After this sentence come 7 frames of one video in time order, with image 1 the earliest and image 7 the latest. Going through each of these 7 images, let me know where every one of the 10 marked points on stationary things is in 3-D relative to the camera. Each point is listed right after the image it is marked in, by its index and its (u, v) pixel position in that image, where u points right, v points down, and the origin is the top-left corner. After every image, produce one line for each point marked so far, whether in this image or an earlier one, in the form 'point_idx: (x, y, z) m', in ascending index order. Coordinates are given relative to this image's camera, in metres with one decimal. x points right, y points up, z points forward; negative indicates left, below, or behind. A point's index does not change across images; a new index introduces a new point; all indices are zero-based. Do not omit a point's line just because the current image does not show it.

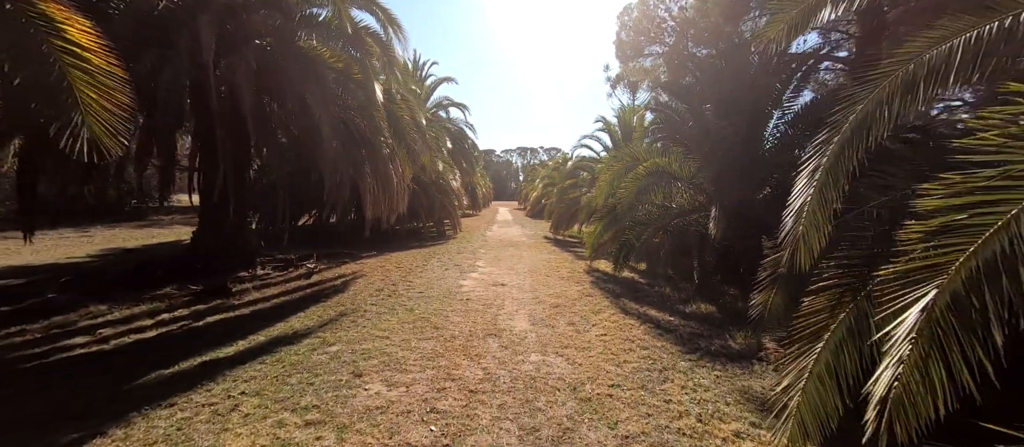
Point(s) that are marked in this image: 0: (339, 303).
0: (-2.7, -1.2, +5.2) m
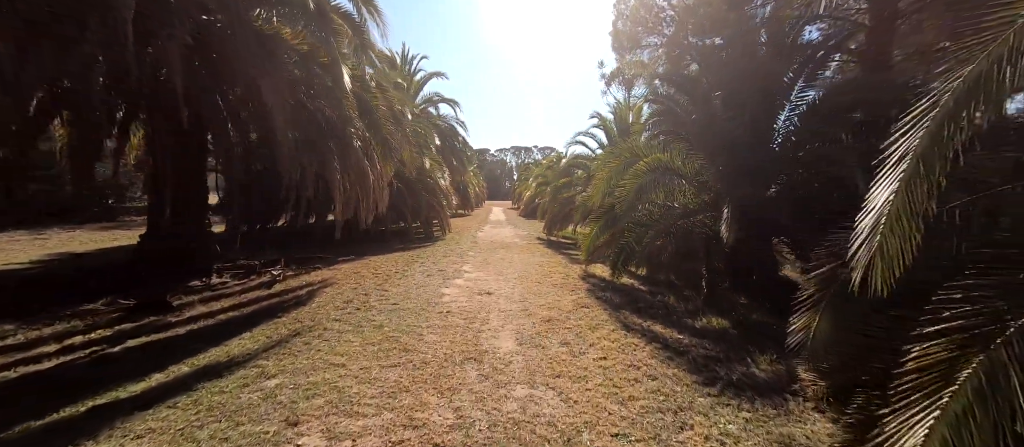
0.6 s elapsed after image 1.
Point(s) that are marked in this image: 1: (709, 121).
0: (-2.8, -1.3, +4.5) m
1: (+3.4, +1.8, +6.1) m
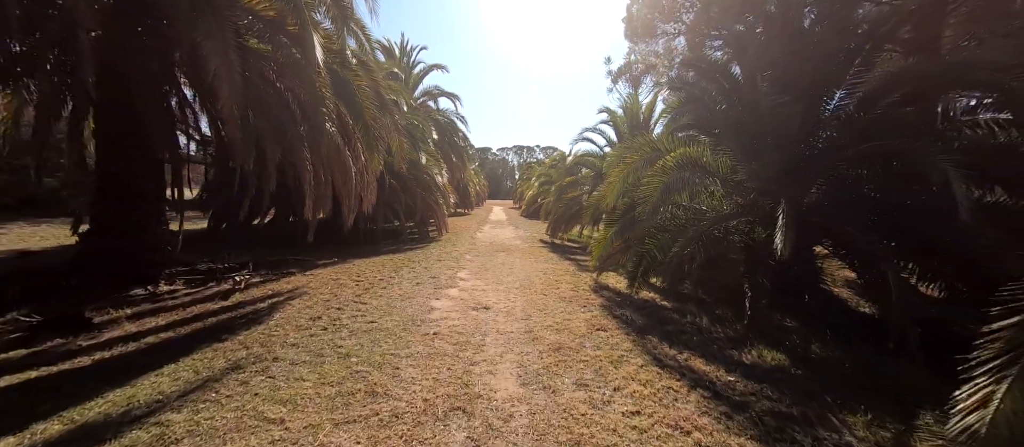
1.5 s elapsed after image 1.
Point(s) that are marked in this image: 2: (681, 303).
0: (-2.8, -1.3, +3.6) m
1: (+3.5, +1.7, +5.2) m
2: (+2.6, -1.2, +5.4) m
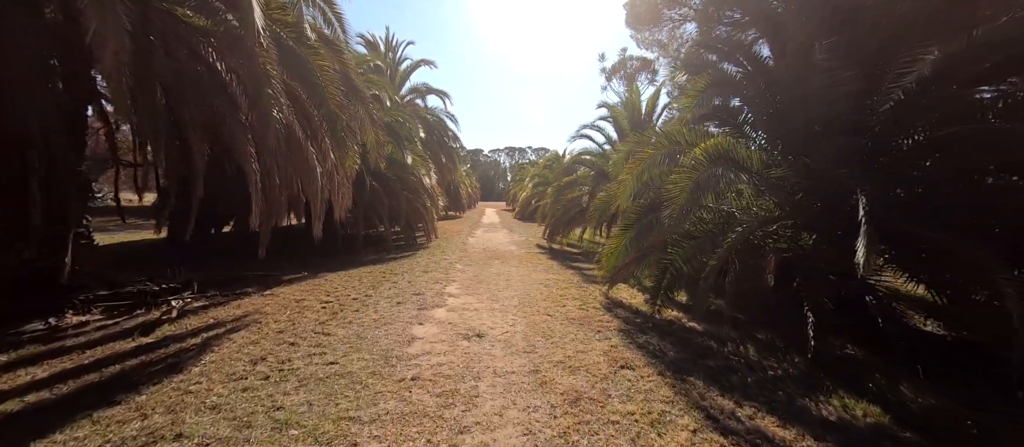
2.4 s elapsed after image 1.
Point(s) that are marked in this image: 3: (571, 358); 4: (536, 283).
0: (-2.8, -1.4, +2.6) m
1: (+3.4, +1.6, +4.3) m
2: (+2.6, -1.3, +4.5) m
3: (+0.6, -1.4, +3.6) m
4: (+0.5, -1.2, +6.9) m
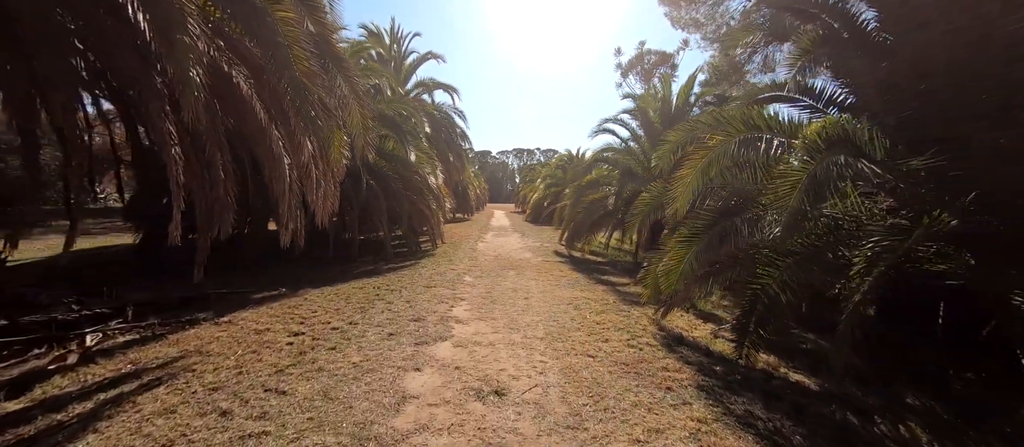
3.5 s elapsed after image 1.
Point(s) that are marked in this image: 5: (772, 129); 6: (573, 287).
0: (-2.6, -1.5, +1.4) m
1: (+3.7, +1.5, +3.0) m
2: (+2.9, -1.4, +3.2) m
3: (+0.9, -1.5, +2.3) m
4: (+0.8, -1.3, +5.6) m
5: (+3.0, +1.1, +3.9) m
6: (+1.2, -1.2, +6.7) m
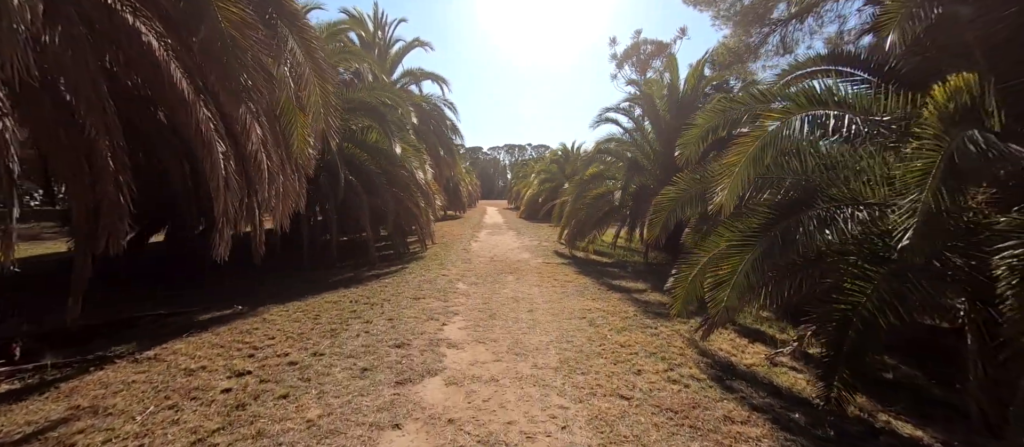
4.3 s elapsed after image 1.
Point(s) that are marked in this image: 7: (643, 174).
0: (-2.4, -1.6, +0.4) m
1: (+3.8, +1.5, +2.2) m
2: (+3.0, -1.4, +2.4) m
3: (+1.0, -1.5, +1.5) m
4: (+0.9, -1.3, +4.8) m
5: (+3.0, +1.1, +3.1) m
6: (+1.2, -1.2, +5.8) m
7: (+3.6, +1.4, +9.6) m
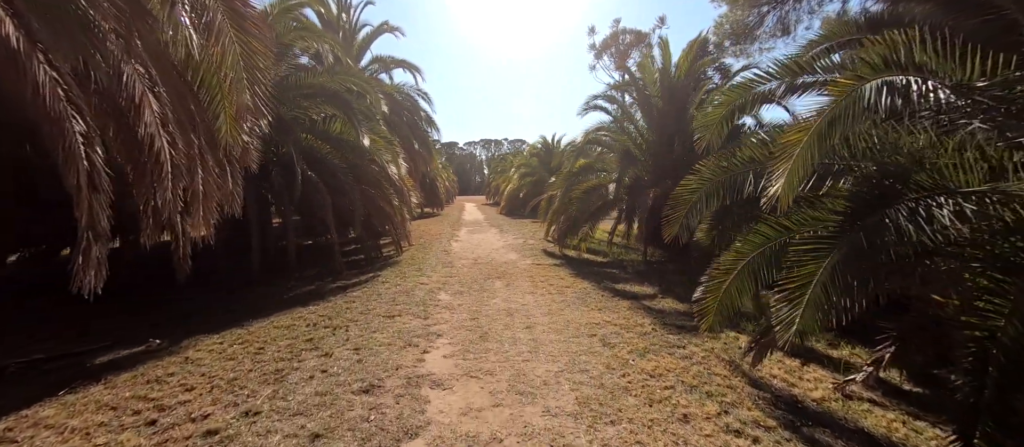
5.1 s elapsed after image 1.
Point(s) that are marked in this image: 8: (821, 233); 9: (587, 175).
0: (-2.2, -1.7, -0.6) m
1: (+3.9, +1.6, +1.5) m
2: (+3.1, -1.4, +1.7) m
3: (+1.2, -1.6, +0.7) m
4: (+0.8, -1.3, +4.0) m
5: (+3.0, +1.1, +2.4) m
6: (+1.1, -1.2, +5.1) m
7: (+3.2, +1.5, +8.9) m
8: (+2.3, -0.1, +2.6) m
9: (+2.1, +1.3, +9.7) m
